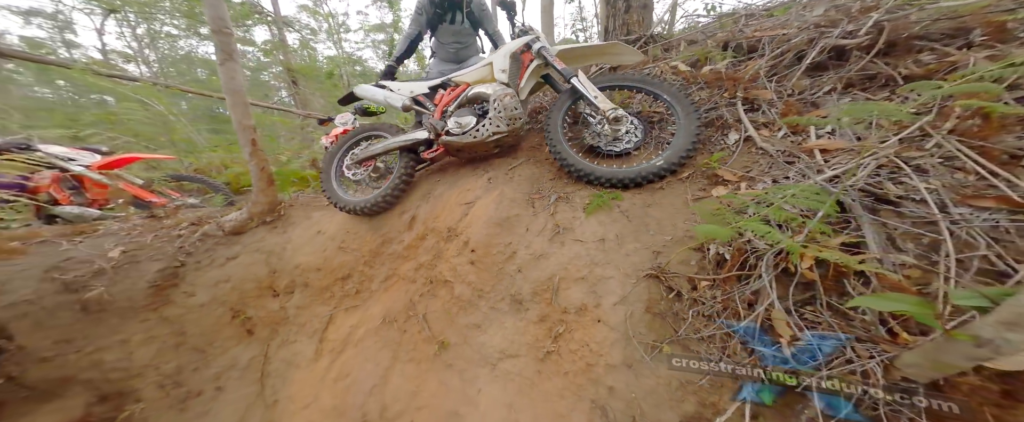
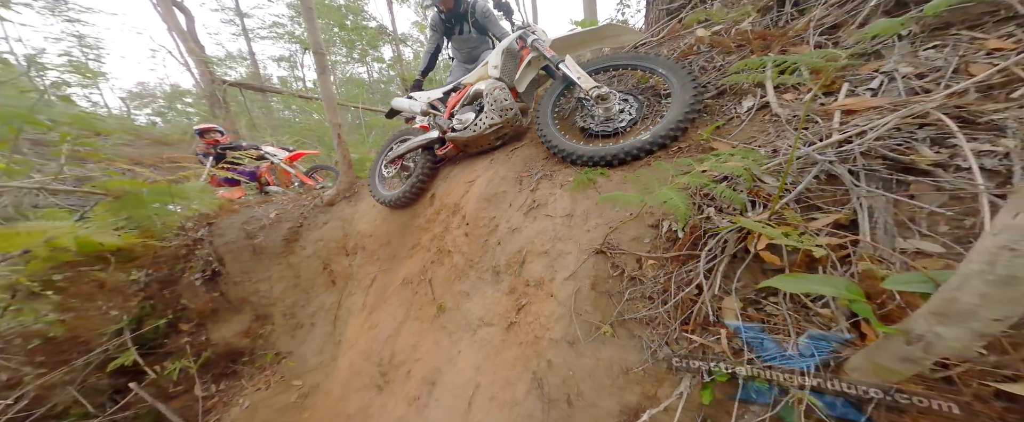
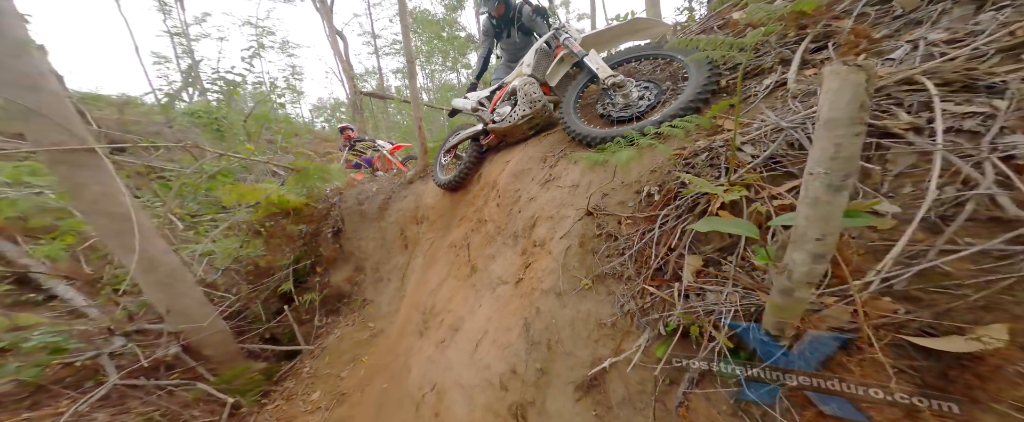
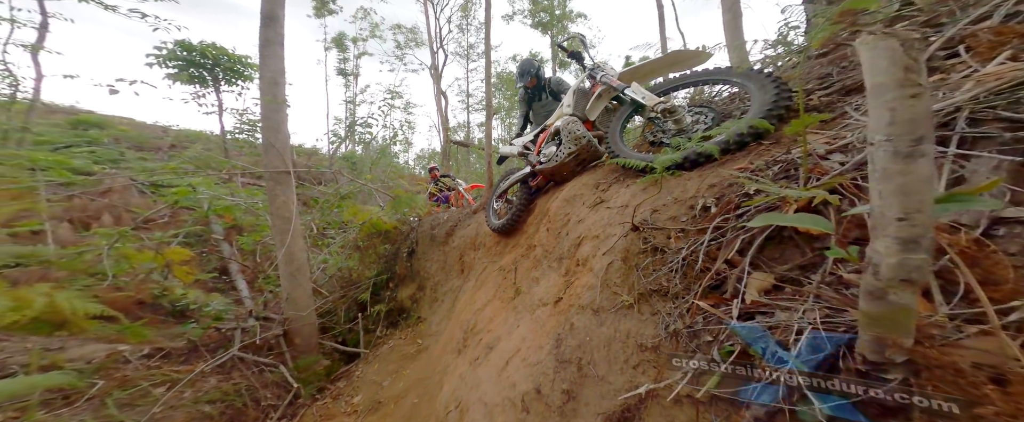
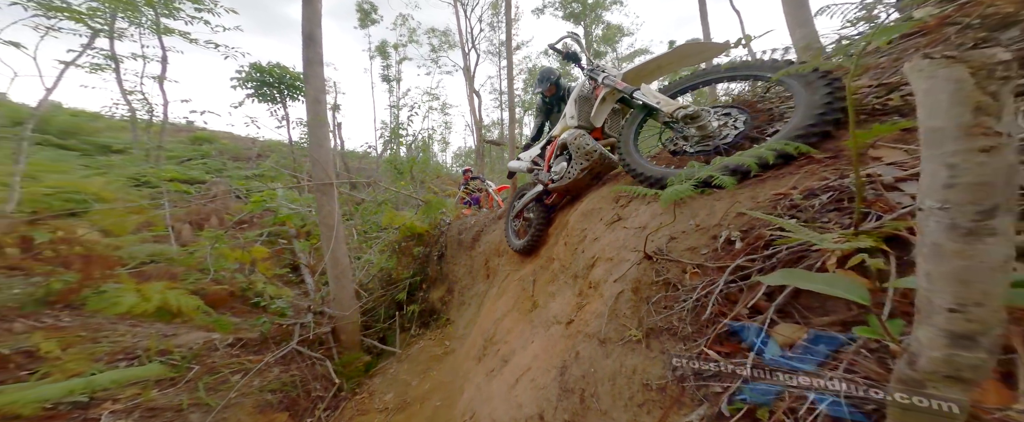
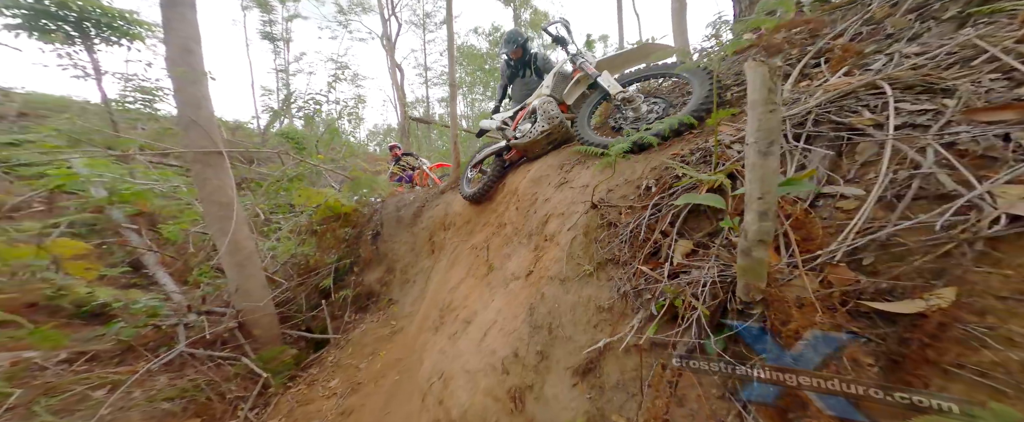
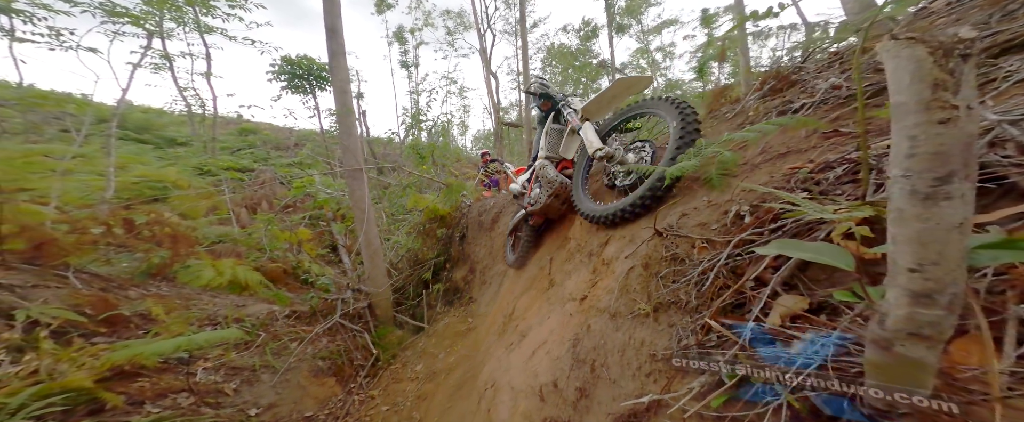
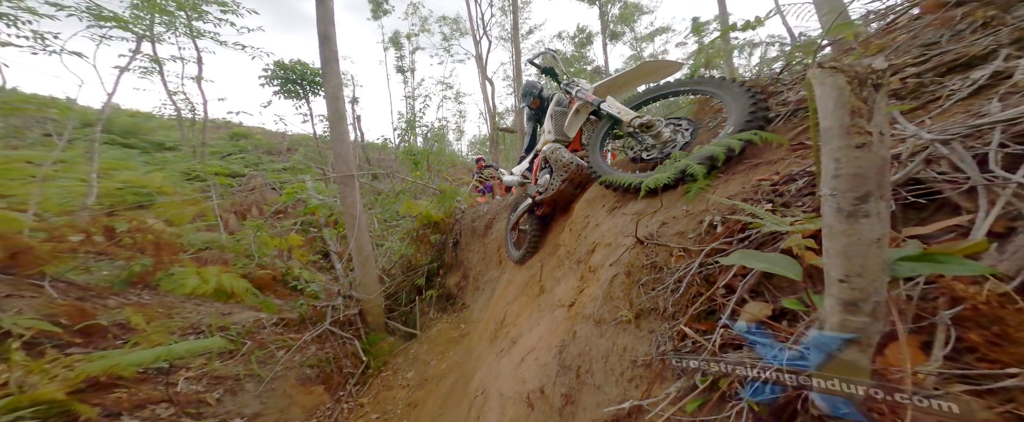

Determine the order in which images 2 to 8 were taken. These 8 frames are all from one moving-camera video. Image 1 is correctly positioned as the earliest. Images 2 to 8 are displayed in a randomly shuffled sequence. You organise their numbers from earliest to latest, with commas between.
2, 3, 6, 4, 5, 8, 7
